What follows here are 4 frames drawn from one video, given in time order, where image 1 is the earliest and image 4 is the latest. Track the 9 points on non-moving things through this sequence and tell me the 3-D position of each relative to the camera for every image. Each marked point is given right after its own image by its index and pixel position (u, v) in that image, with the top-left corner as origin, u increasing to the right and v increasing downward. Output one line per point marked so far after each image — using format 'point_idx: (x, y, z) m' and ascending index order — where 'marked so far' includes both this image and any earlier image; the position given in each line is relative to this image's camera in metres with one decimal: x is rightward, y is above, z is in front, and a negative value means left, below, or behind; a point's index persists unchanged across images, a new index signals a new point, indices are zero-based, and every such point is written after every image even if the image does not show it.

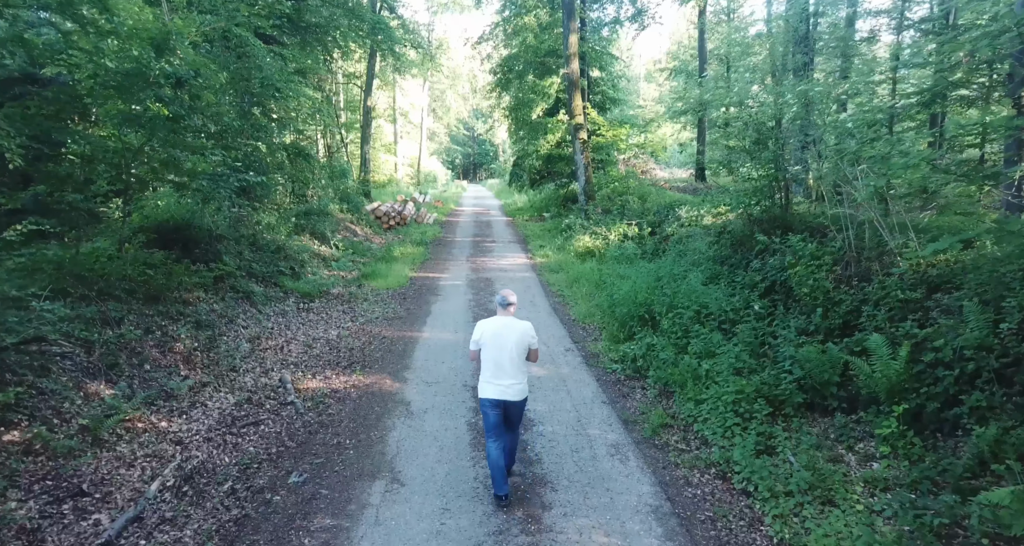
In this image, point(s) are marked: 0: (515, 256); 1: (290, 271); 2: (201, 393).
0: (+0.1, +0.5, +19.2) m
1: (-4.7, 0.0, +14.1) m
2: (-3.4, -1.3, +7.3) m
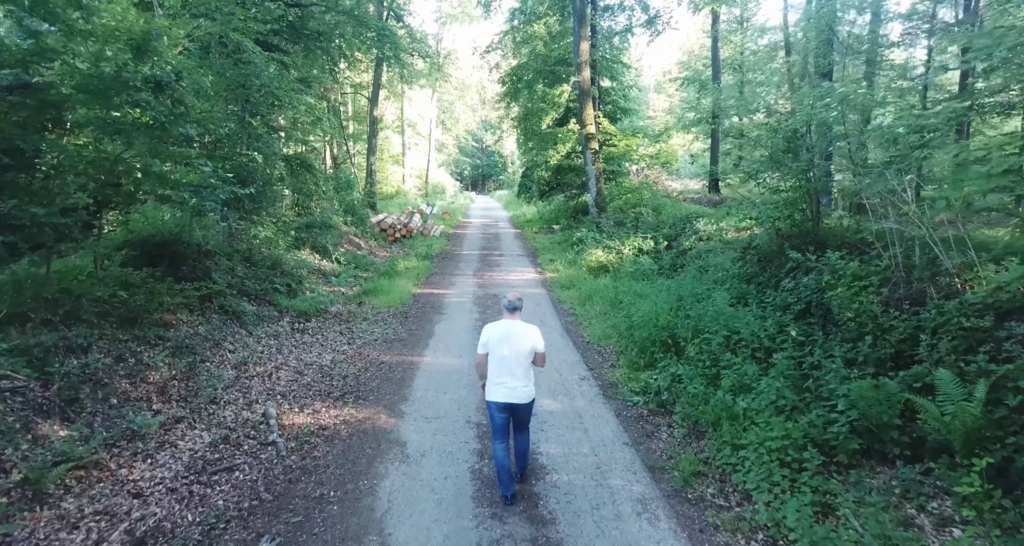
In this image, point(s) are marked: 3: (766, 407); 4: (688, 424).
0: (+0.3, +0.1, +18.4) m
1: (-4.5, -0.3, +13.4) m
2: (-3.3, -1.5, +6.5) m
3: (+2.5, -1.3, +6.4) m
4: (+1.8, -1.5, +6.7) m
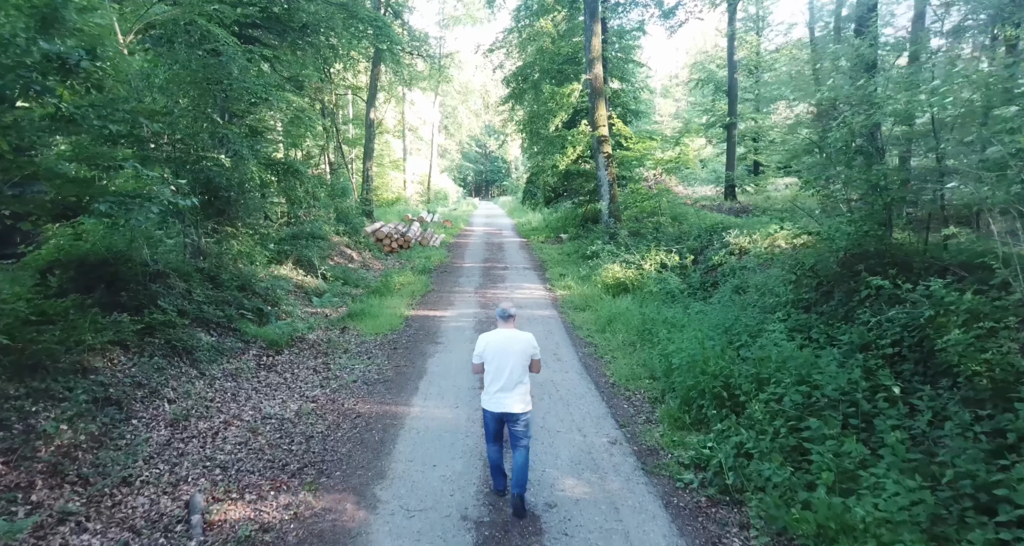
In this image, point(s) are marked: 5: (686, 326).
0: (+0.5, -0.3, +16.6) m
1: (-4.4, -0.7, +11.5) m
2: (-3.2, -1.8, +4.7) m
3: (+2.6, -1.6, +4.5) m
4: (+1.8, -1.8, +4.8) m
5: (+2.5, -0.7, +9.5) m
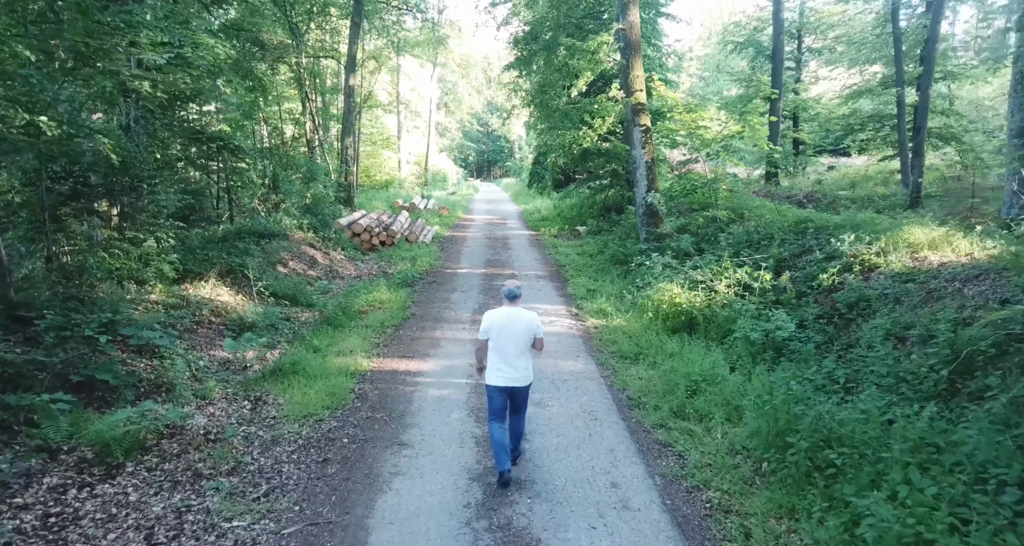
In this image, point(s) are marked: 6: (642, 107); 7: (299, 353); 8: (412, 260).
0: (+0.7, -0.6, +11.9) m
1: (-4.2, -1.1, +6.9) m
2: (-3.1, -2.5, +0.1) m
3: (+2.7, -2.3, -0.1) m
4: (+2.0, -2.4, +0.2) m
5: (+2.6, -1.2, +4.8) m
6: (+3.0, +3.9, +15.7) m
7: (-2.9, -1.0, +9.1) m
8: (-2.6, +0.4, +17.6) m
